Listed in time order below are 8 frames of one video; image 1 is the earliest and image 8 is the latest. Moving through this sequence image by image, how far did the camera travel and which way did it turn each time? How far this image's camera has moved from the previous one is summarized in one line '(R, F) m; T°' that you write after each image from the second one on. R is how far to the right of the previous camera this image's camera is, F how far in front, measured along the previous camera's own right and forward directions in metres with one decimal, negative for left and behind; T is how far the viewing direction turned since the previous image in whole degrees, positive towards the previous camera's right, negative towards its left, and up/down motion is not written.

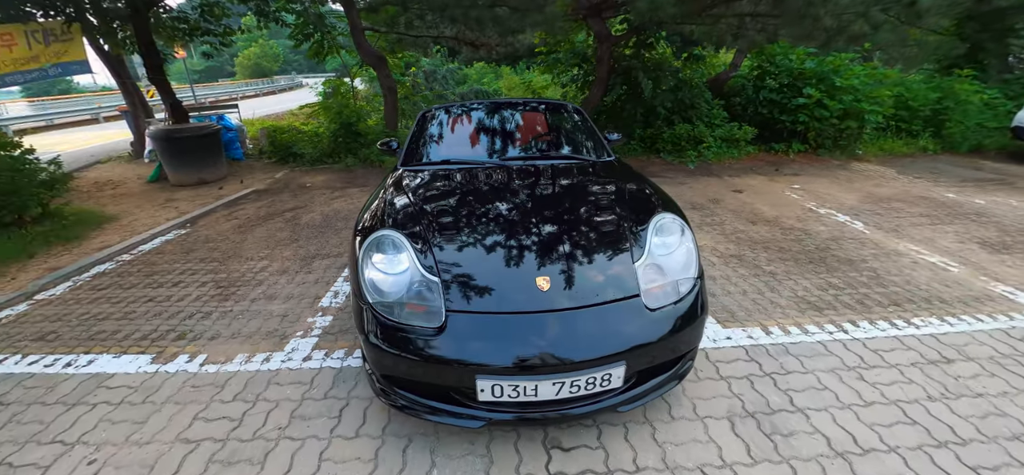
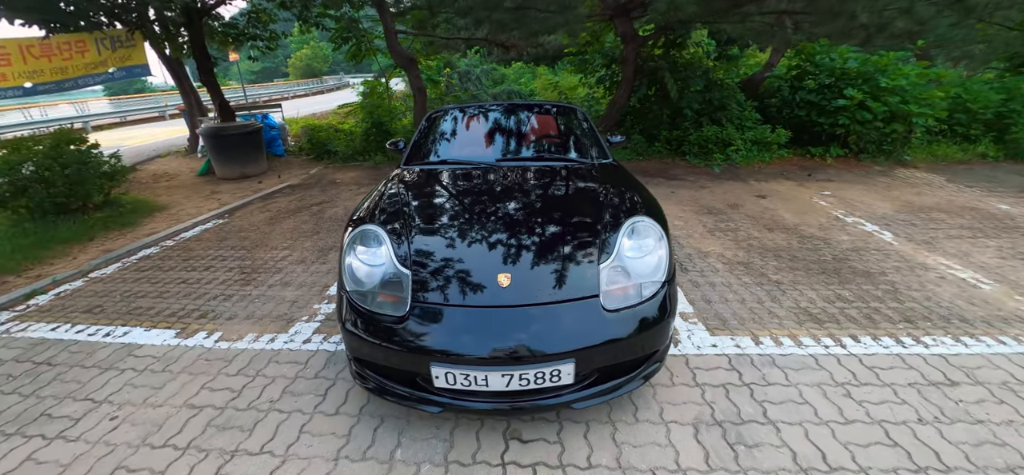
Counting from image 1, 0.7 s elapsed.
(+0.3, -0.1) m; -5°
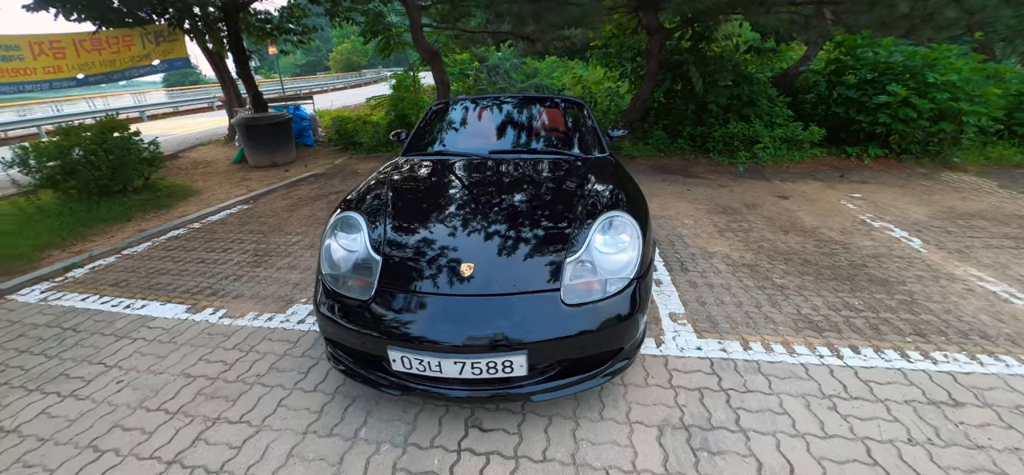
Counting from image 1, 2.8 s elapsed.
(+0.3, 0.0) m; -5°
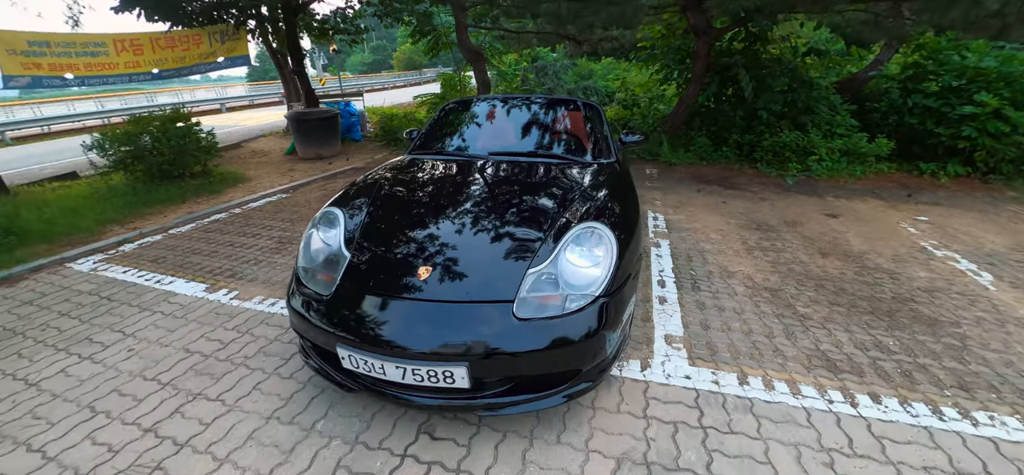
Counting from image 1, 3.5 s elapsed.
(+0.4, +0.1) m; -7°
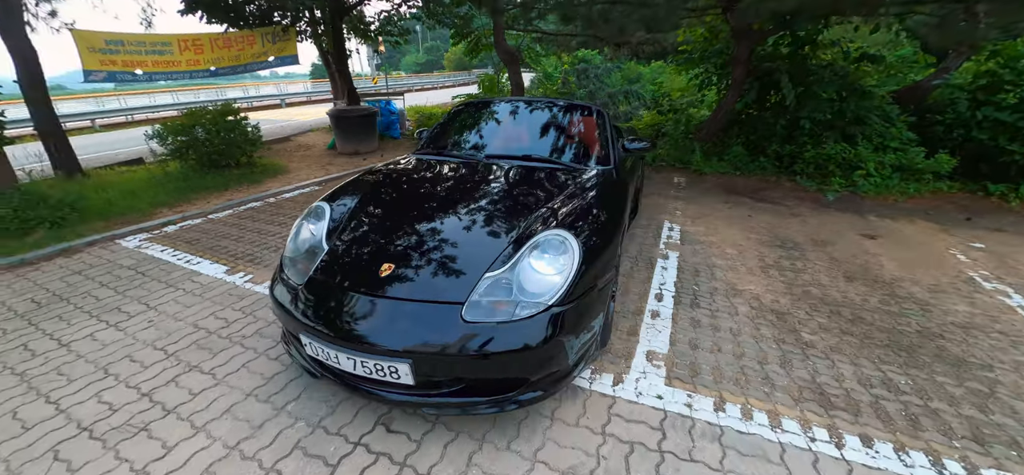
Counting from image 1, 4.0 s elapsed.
(+0.3, 0.0) m; -6°
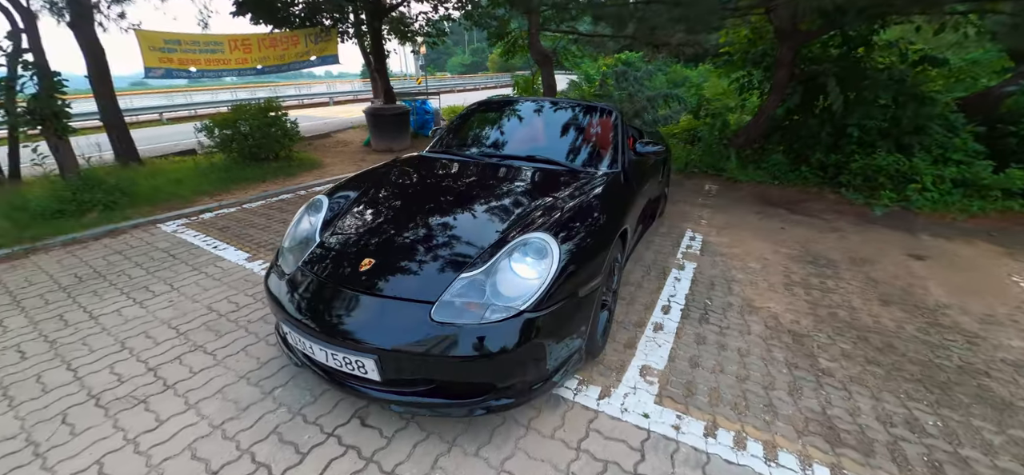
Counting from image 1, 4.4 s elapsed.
(+0.2, +0.1) m; -6°
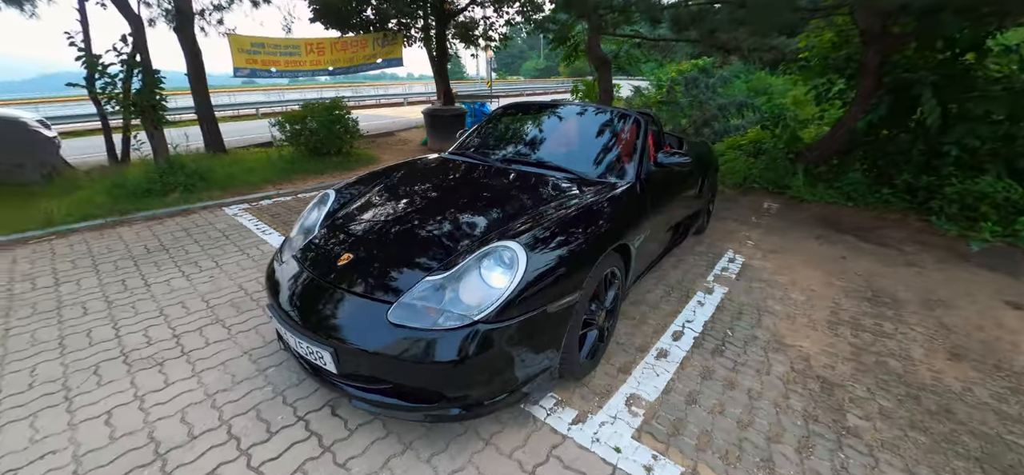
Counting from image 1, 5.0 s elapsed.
(+0.4, +0.1) m; -9°
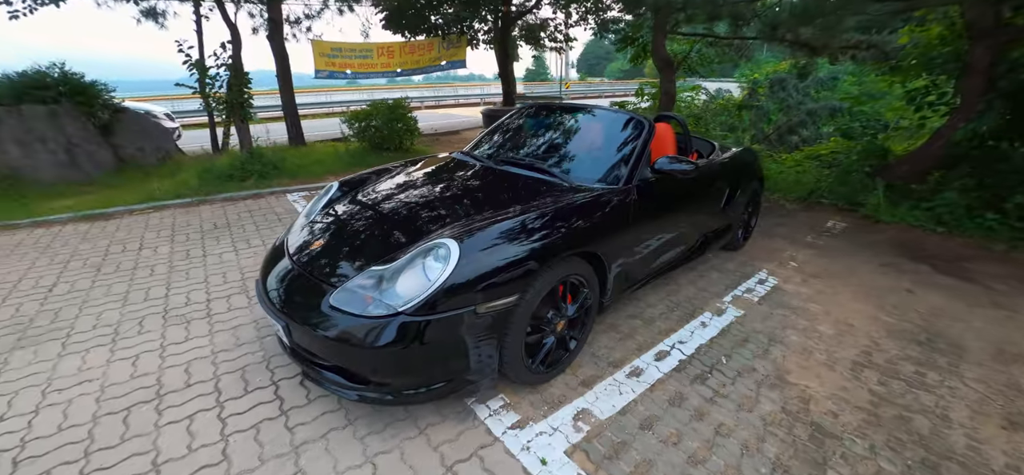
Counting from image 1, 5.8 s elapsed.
(+0.6, 0.0) m; -11°
